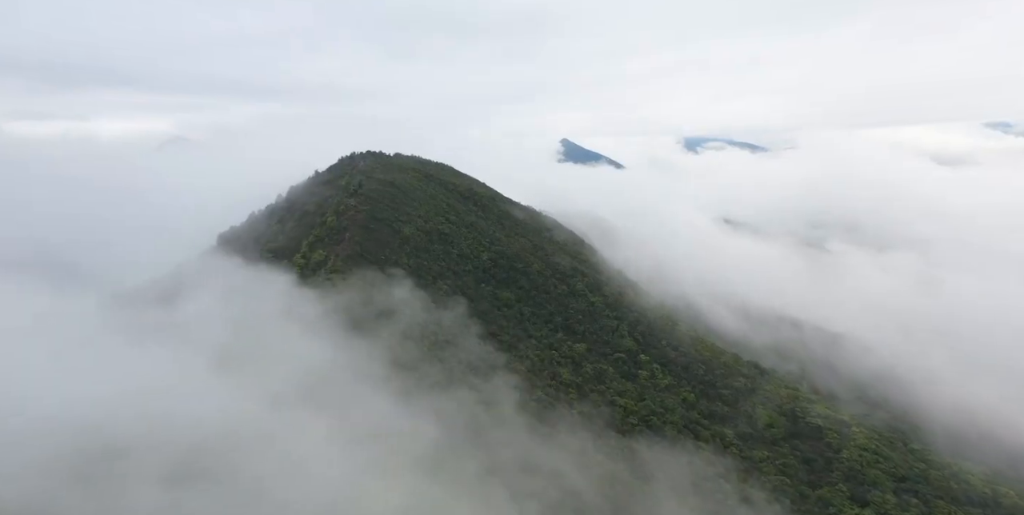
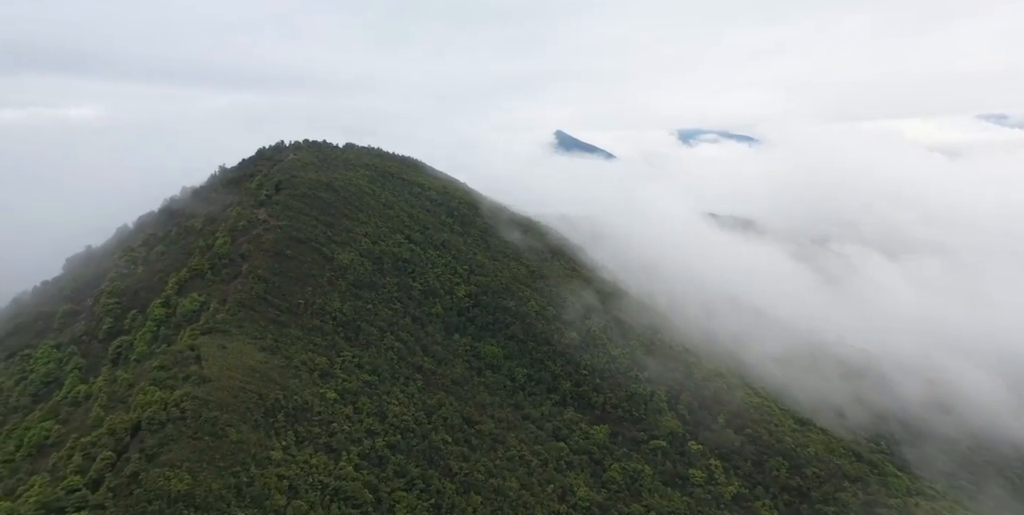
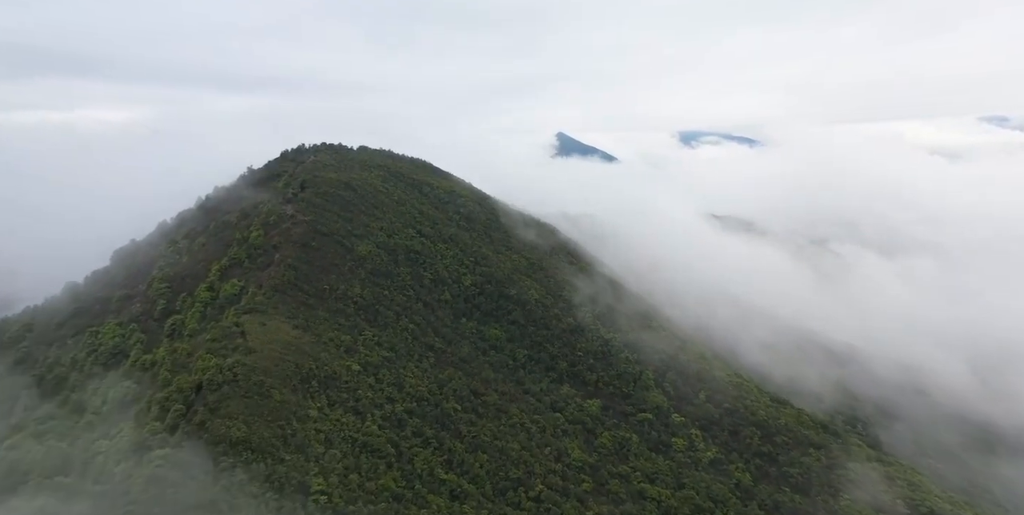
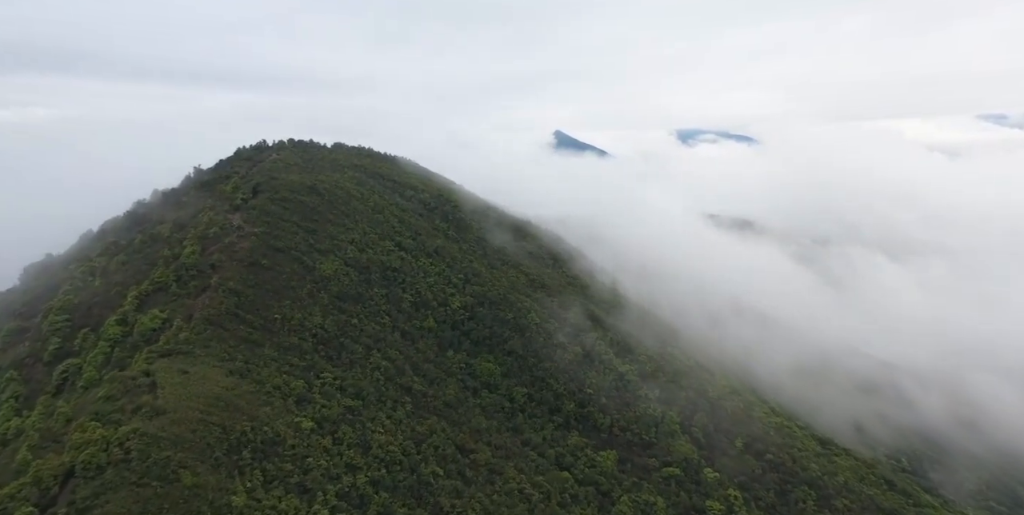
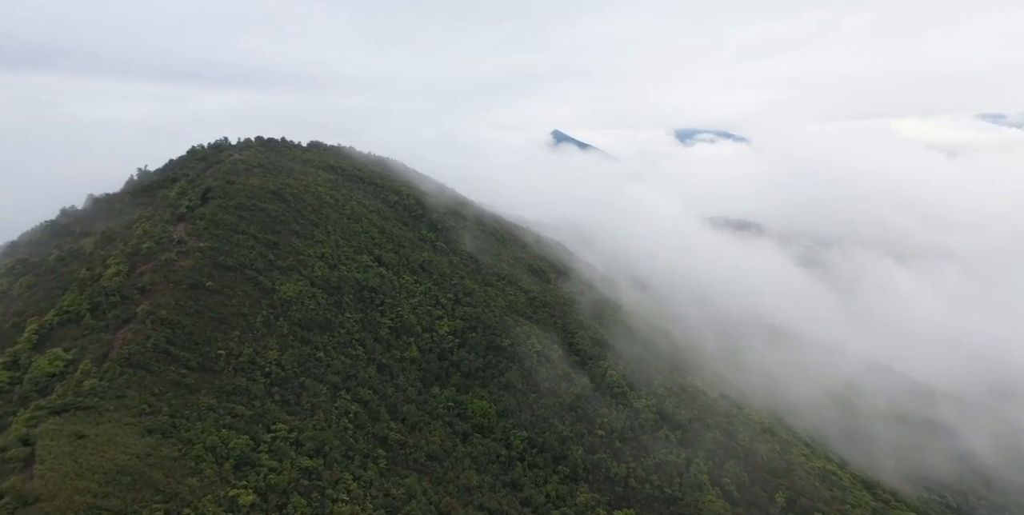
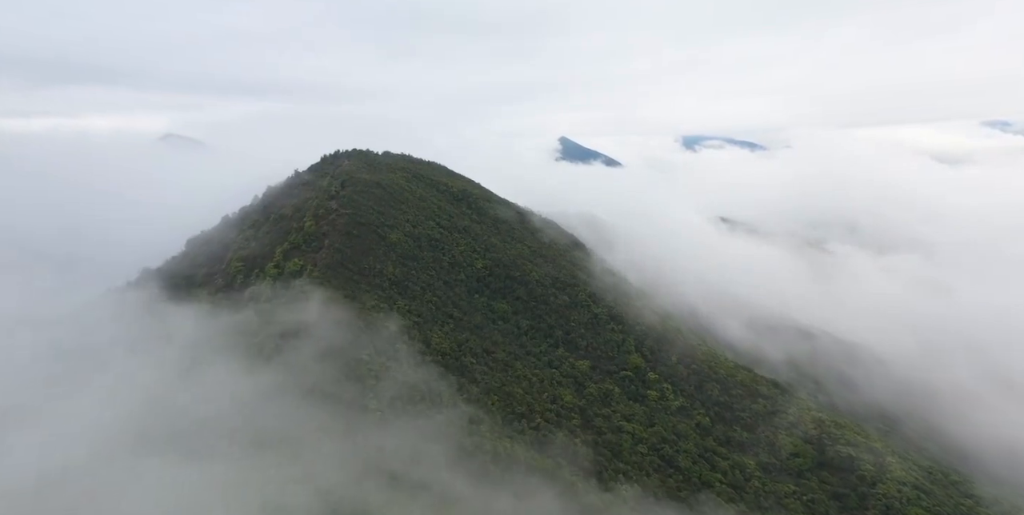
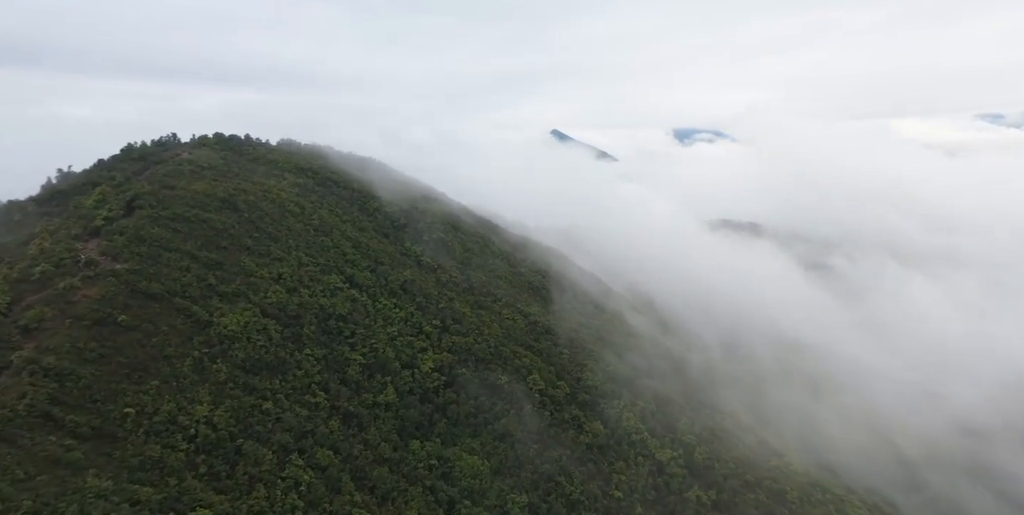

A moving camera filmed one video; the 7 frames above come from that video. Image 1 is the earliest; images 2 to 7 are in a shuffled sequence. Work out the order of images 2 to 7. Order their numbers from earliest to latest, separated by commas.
6, 3, 2, 4, 5, 7
